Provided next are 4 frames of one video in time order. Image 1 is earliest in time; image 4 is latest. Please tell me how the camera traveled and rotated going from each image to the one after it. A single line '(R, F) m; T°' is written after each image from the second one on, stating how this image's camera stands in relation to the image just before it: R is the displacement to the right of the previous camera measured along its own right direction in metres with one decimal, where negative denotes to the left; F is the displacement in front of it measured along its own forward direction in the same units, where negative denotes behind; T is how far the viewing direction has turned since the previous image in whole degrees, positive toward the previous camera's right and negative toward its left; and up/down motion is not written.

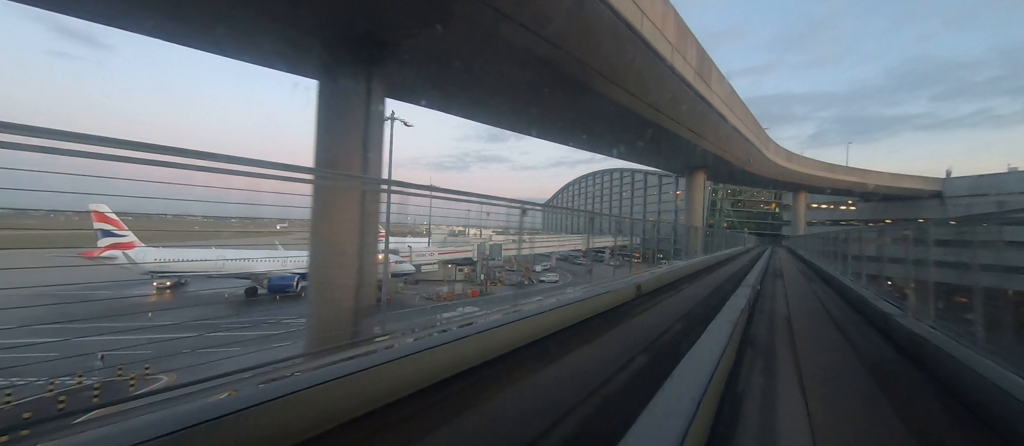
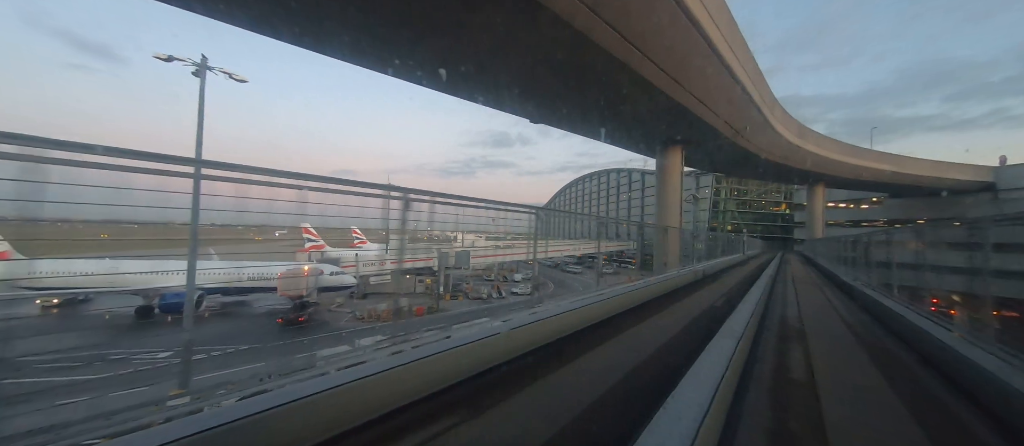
(+0.5, +0.5) m; -1°
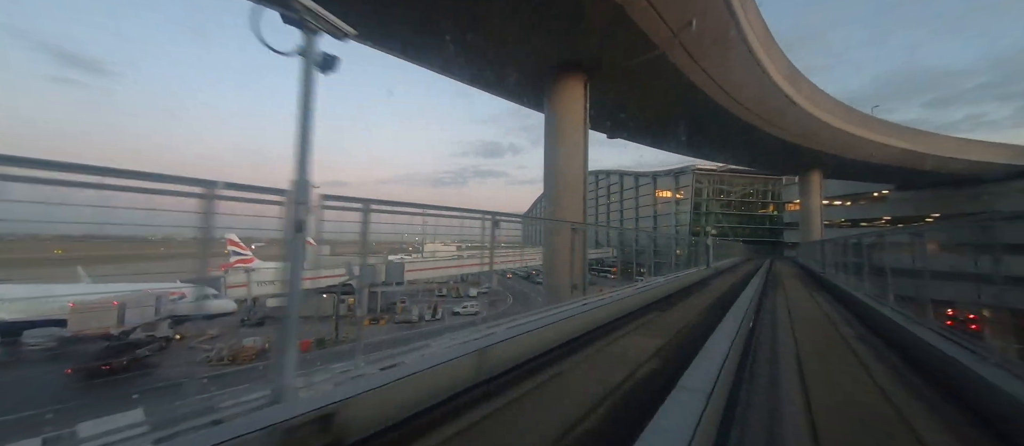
(+0.5, +0.6) m; +1°
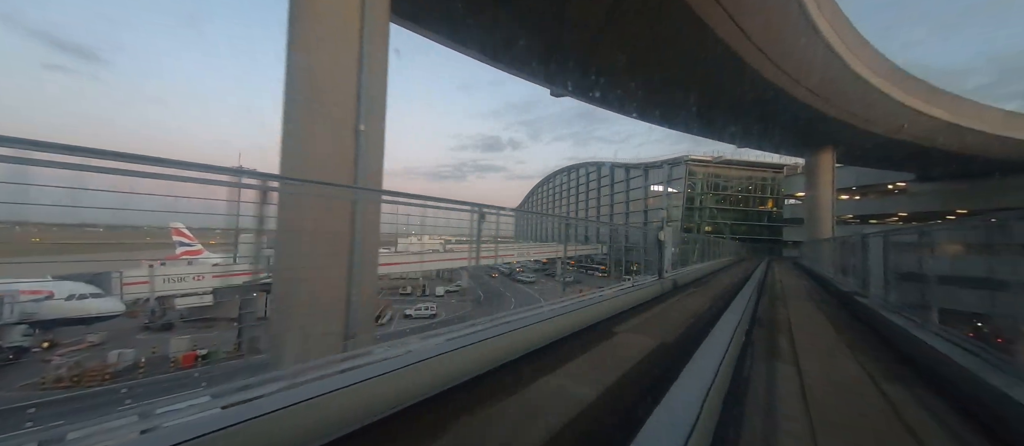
(+0.3, +0.4) m; 0°
